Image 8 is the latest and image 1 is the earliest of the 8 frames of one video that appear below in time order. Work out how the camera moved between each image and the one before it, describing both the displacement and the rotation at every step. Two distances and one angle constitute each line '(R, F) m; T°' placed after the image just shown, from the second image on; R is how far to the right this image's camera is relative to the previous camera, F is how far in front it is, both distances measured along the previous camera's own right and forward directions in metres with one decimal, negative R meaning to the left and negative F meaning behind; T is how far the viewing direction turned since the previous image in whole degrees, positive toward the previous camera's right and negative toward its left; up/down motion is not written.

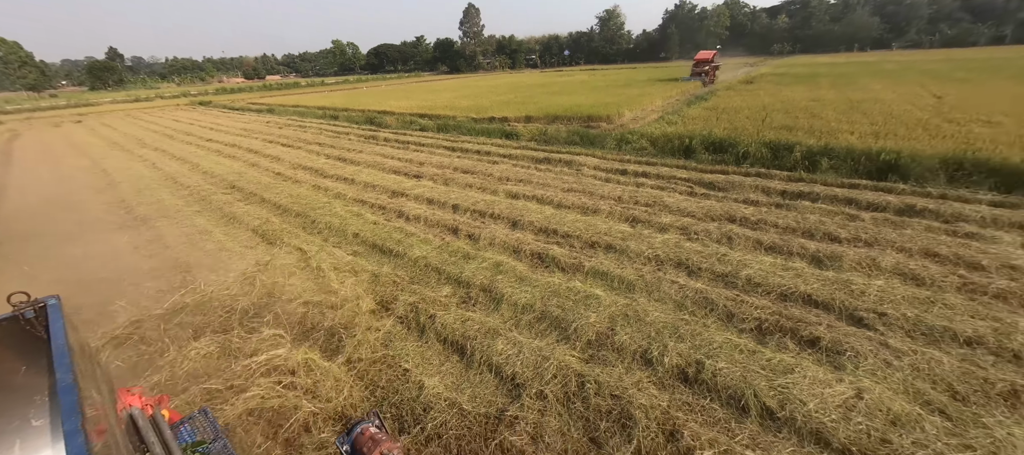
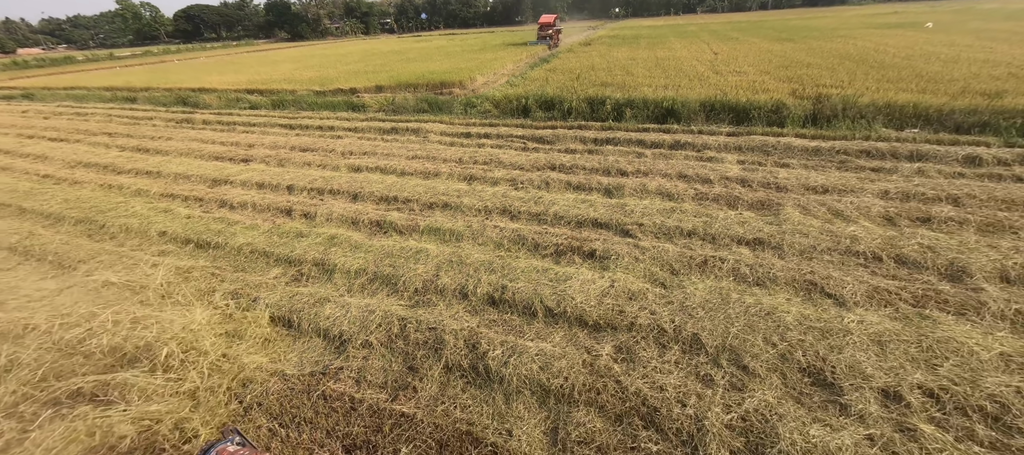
(+0.5, -0.4) m; +16°
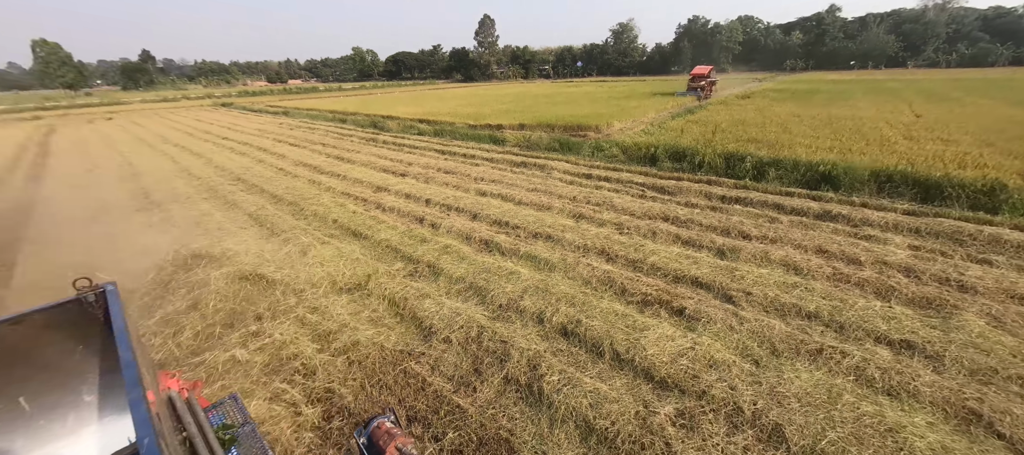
(+0.3, -0.2) m; -19°
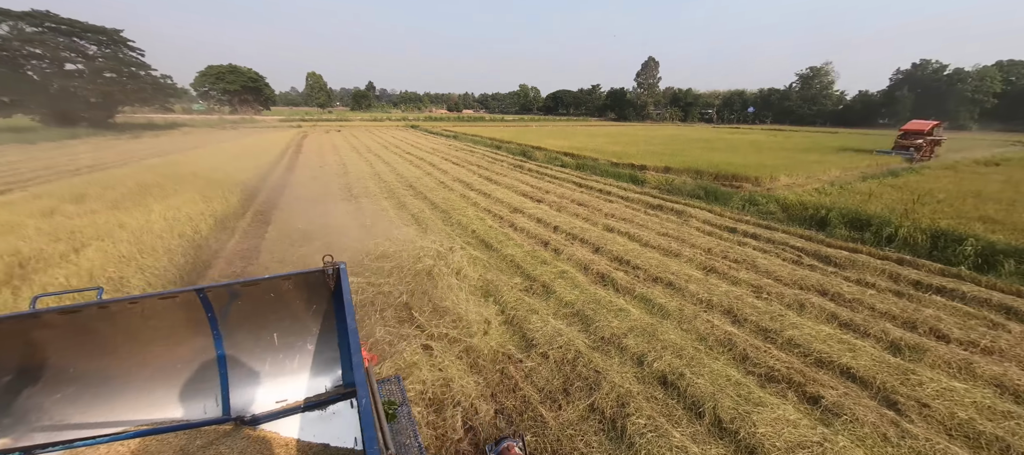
(+0.1, -0.2) m; -20°
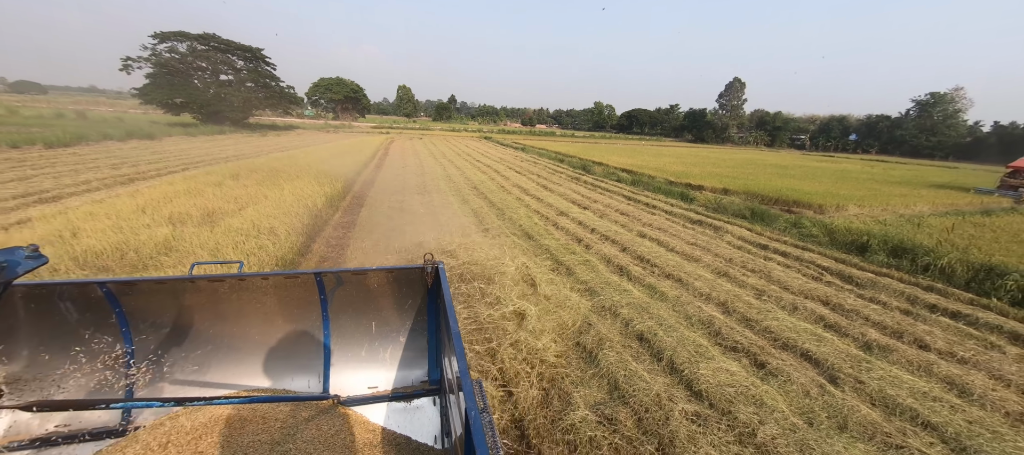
(+0.5, -1.0) m; -10°
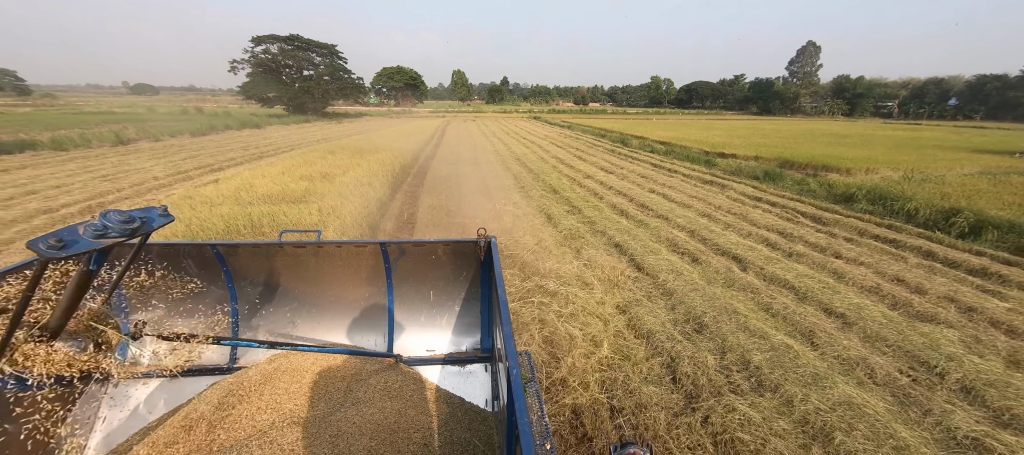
(+0.5, -1.9) m; -8°
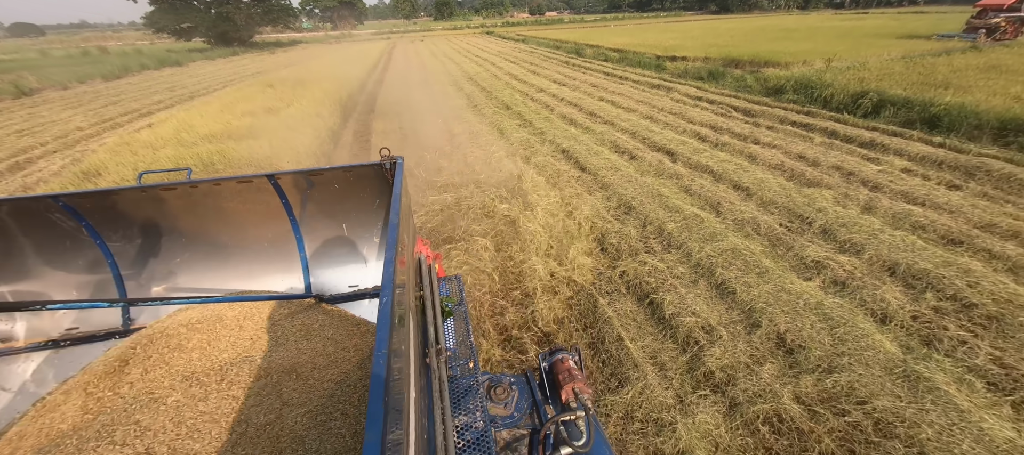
(+0.2, -0.4) m; +4°
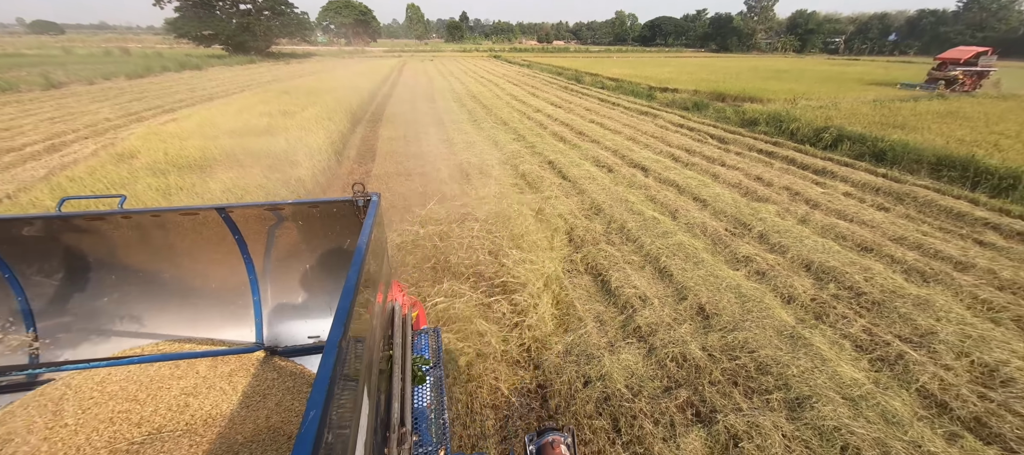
(+0.2, -0.6) m; 0°
